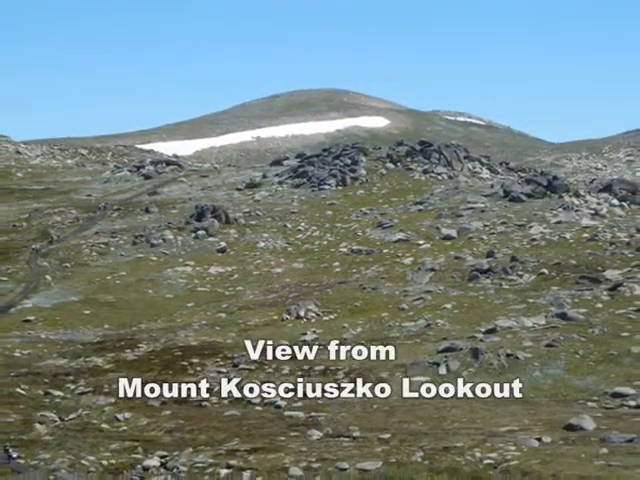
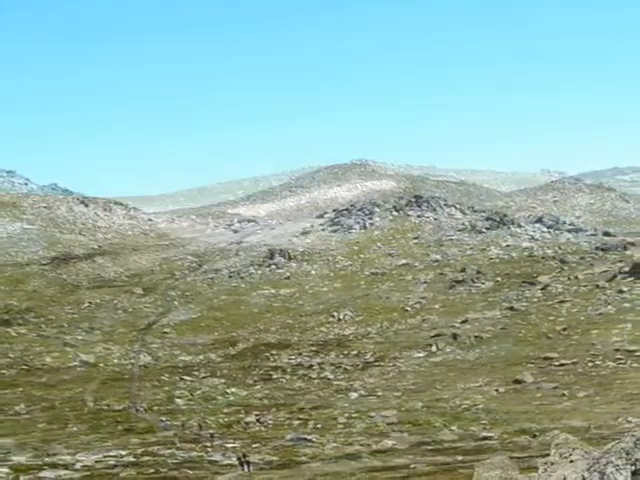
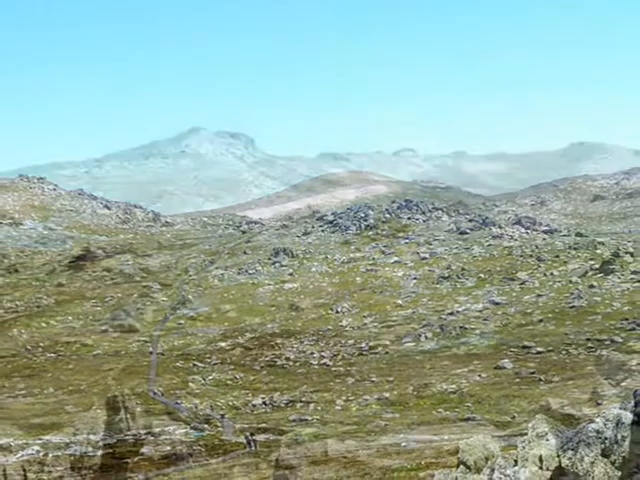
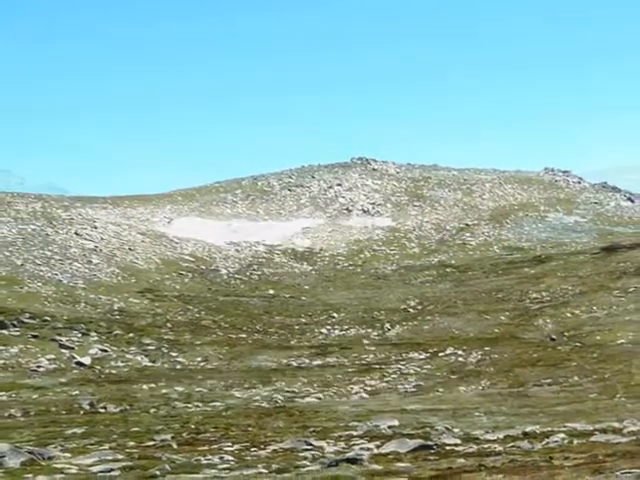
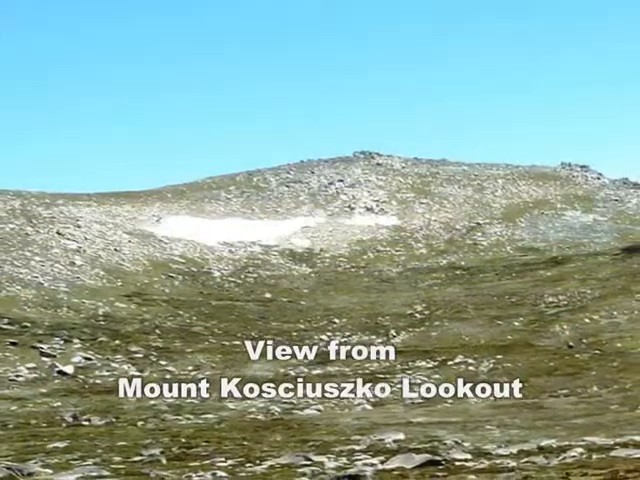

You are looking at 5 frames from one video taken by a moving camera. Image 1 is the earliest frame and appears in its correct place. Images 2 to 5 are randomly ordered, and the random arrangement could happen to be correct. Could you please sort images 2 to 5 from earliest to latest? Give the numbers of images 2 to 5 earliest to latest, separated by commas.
5, 4, 2, 3
